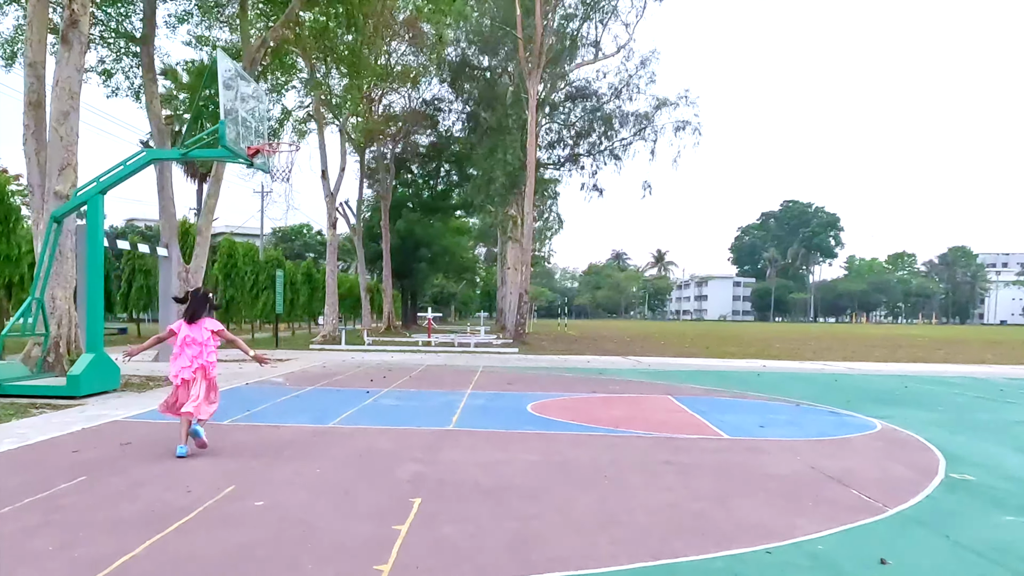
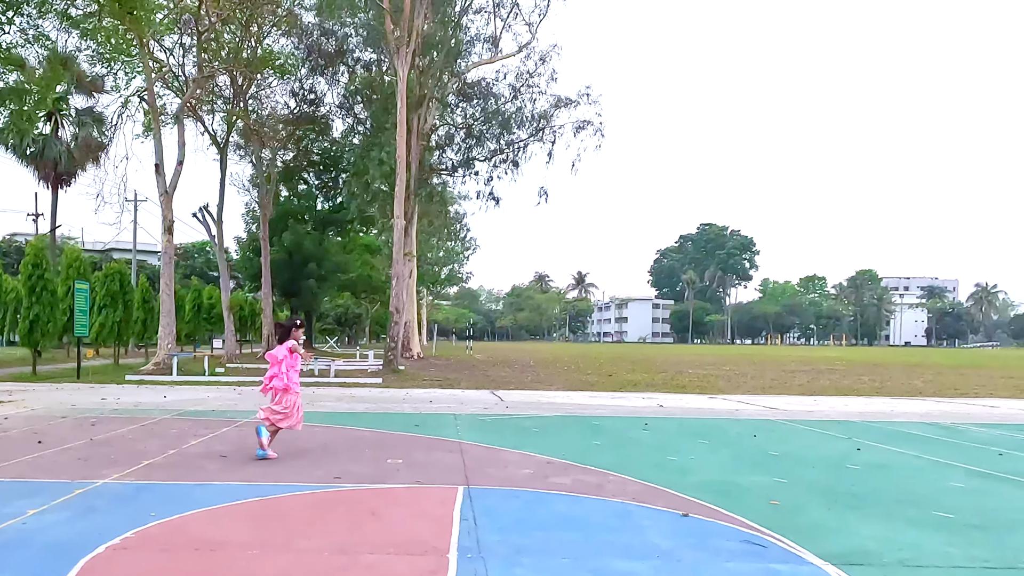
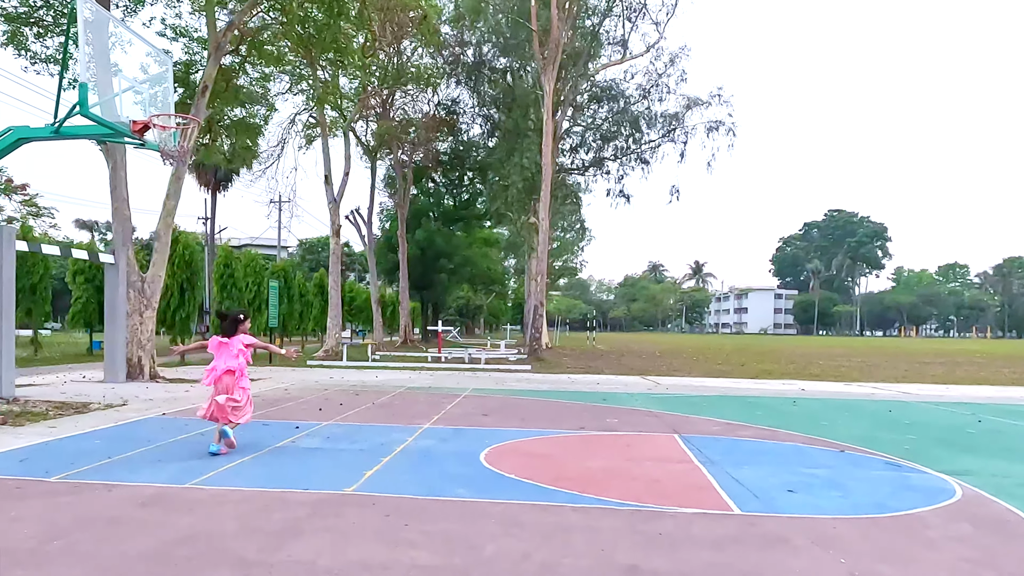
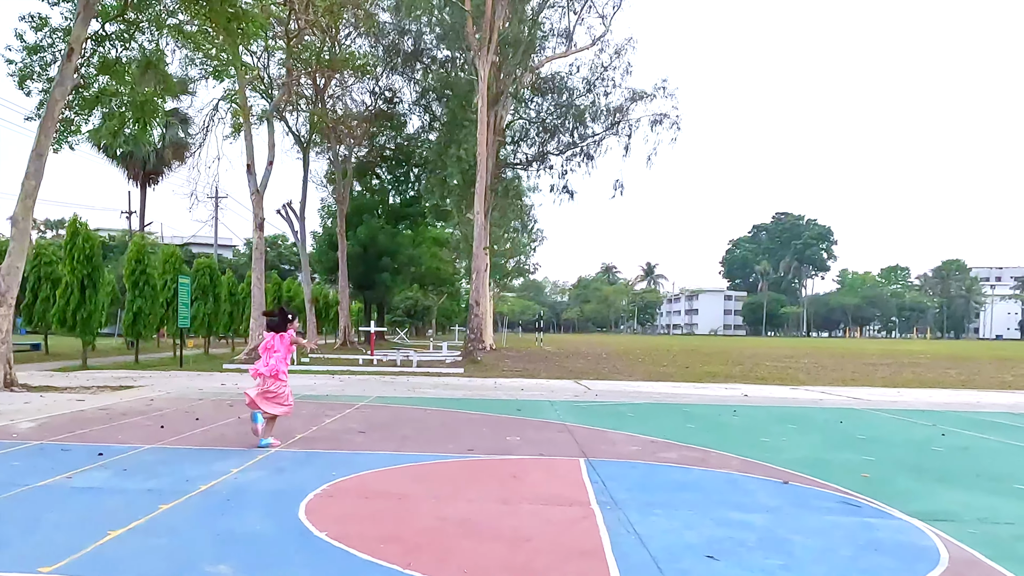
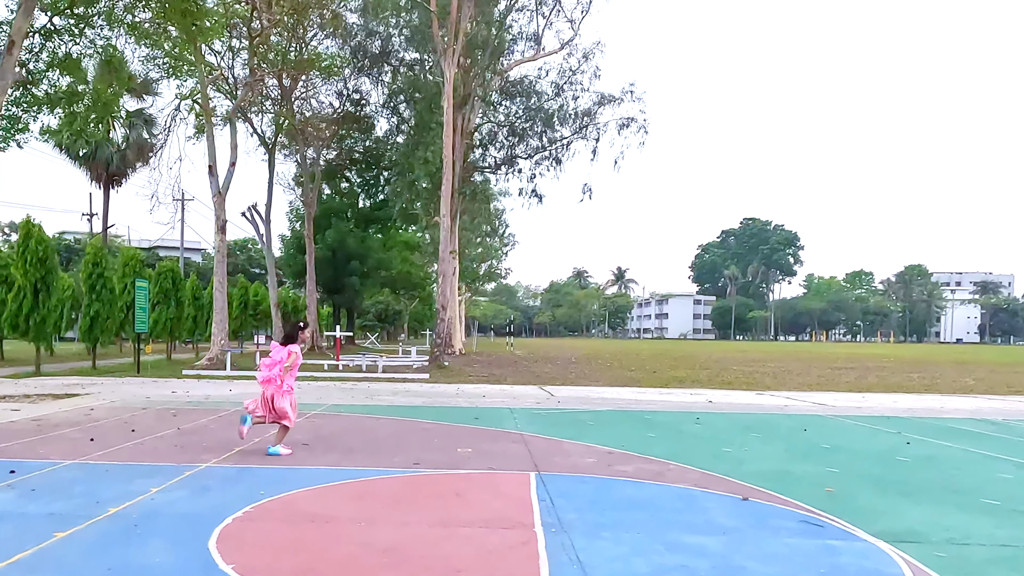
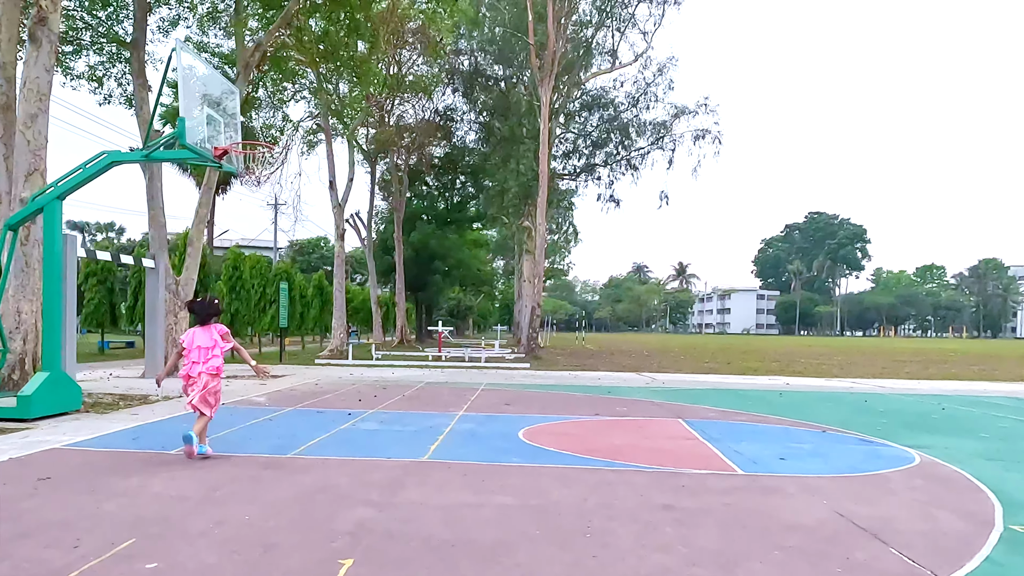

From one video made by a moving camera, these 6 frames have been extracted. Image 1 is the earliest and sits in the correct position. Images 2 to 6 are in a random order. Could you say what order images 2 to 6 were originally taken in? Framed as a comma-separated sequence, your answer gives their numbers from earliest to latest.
6, 3, 4, 5, 2
